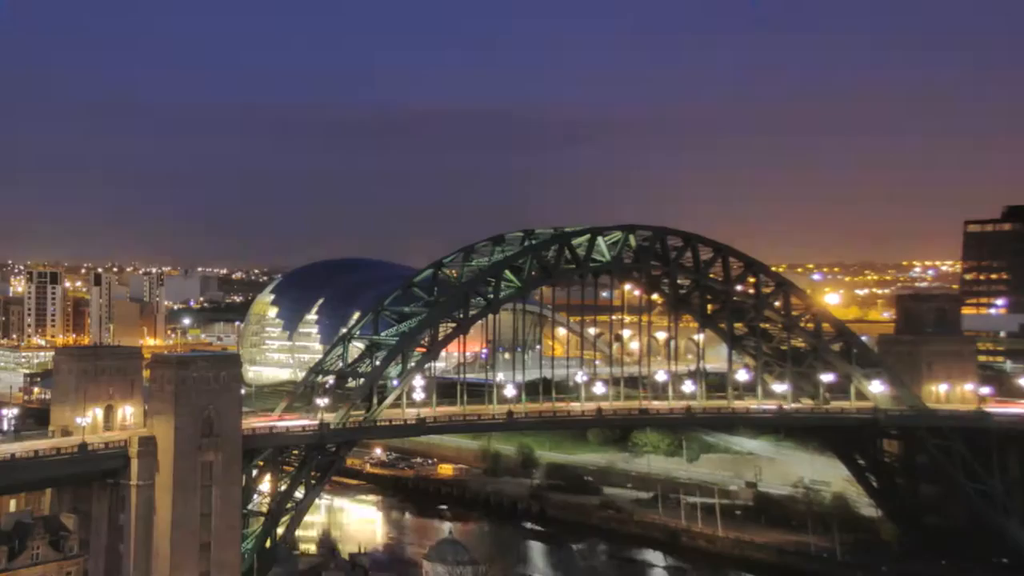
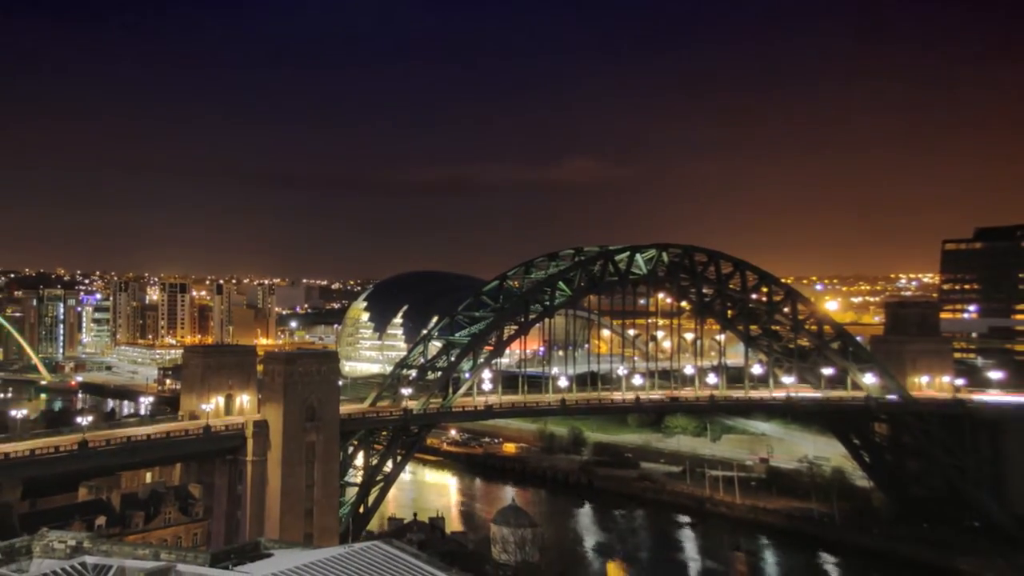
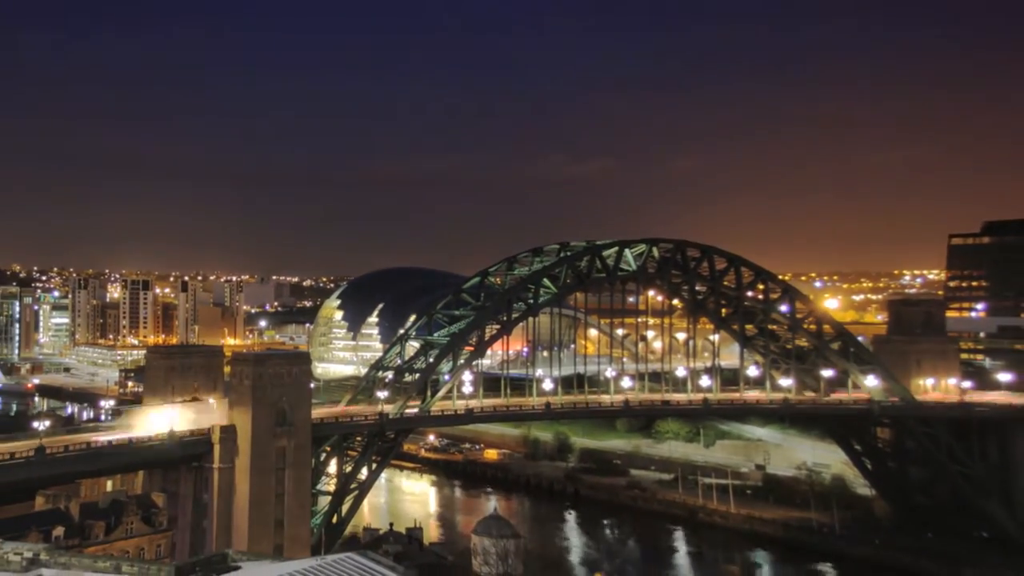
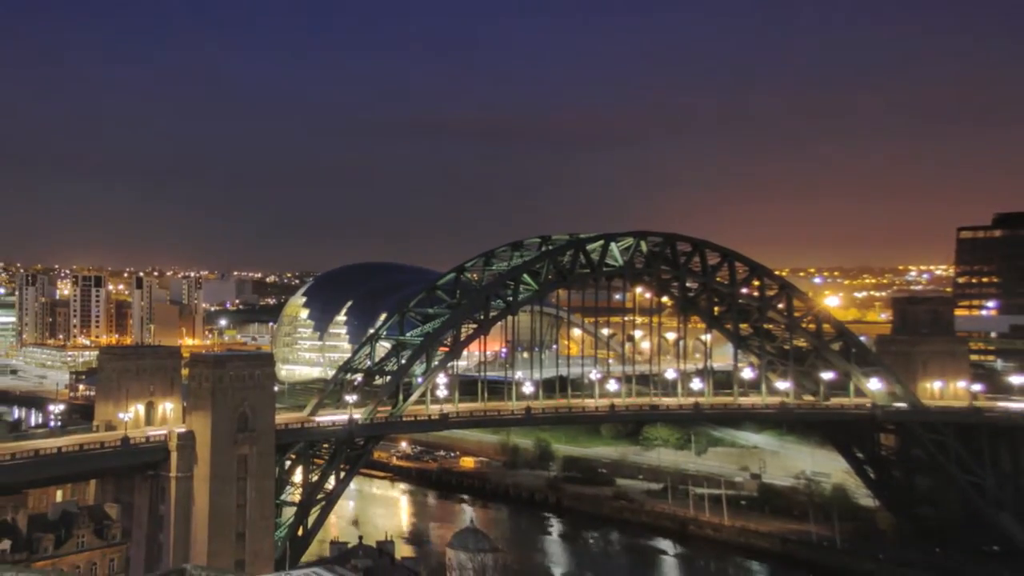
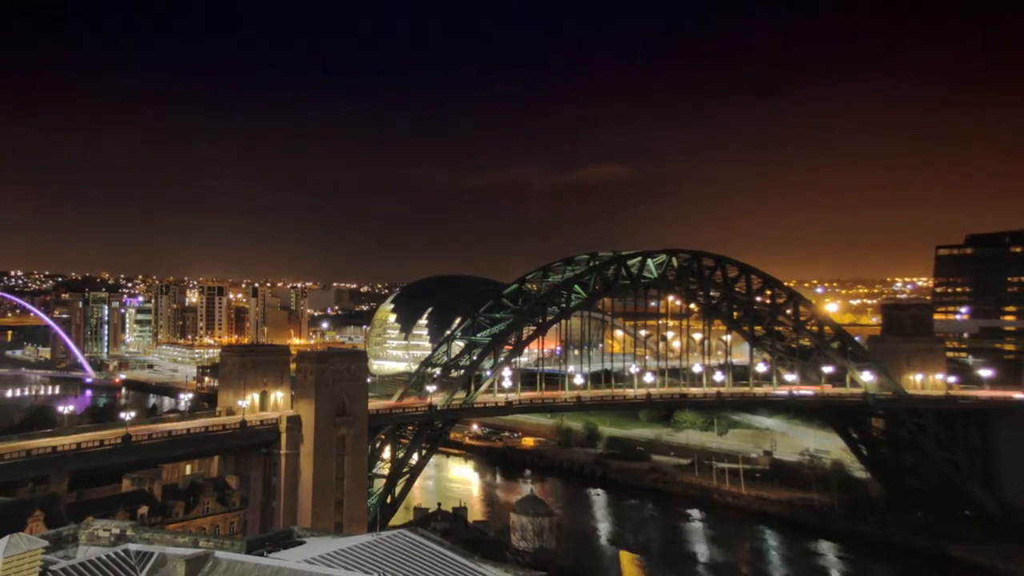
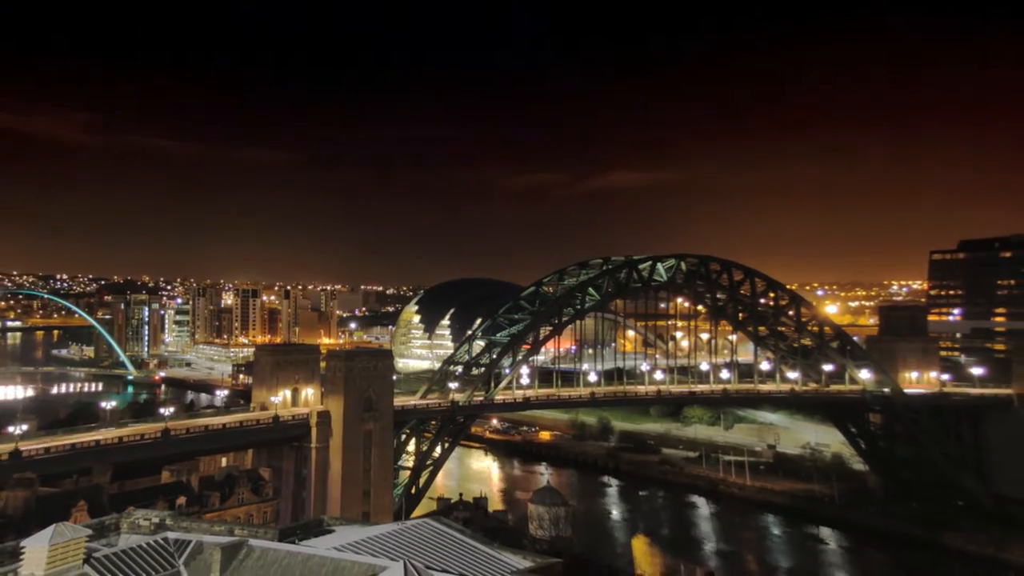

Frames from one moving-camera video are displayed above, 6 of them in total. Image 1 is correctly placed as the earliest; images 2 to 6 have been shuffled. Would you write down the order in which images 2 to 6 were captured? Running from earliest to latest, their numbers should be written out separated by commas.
4, 3, 2, 5, 6
